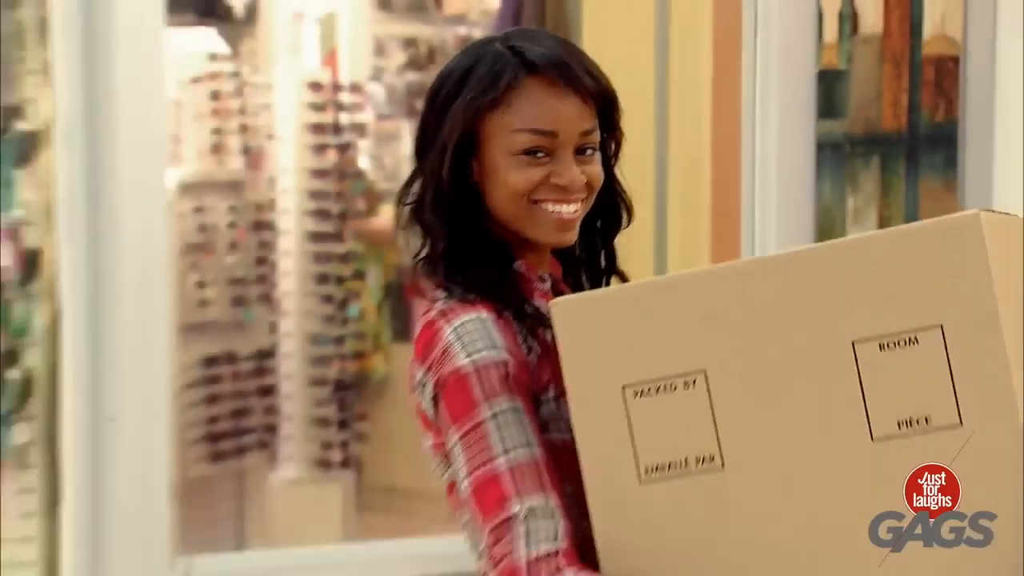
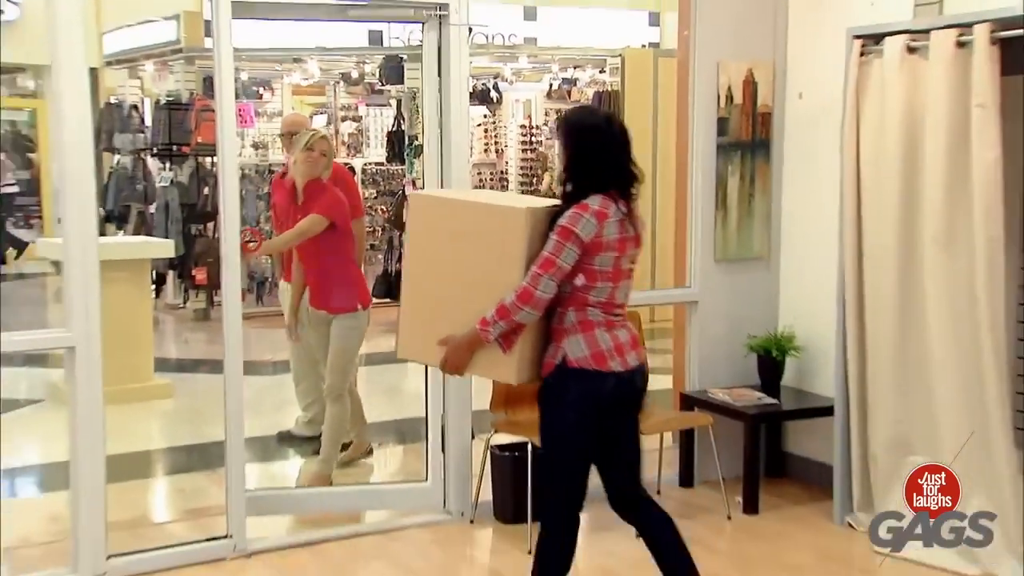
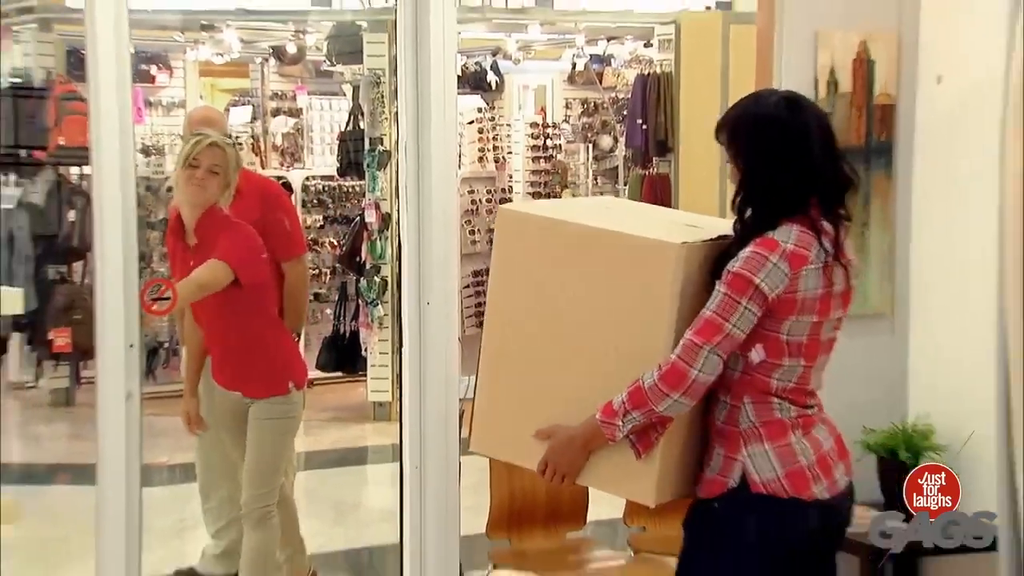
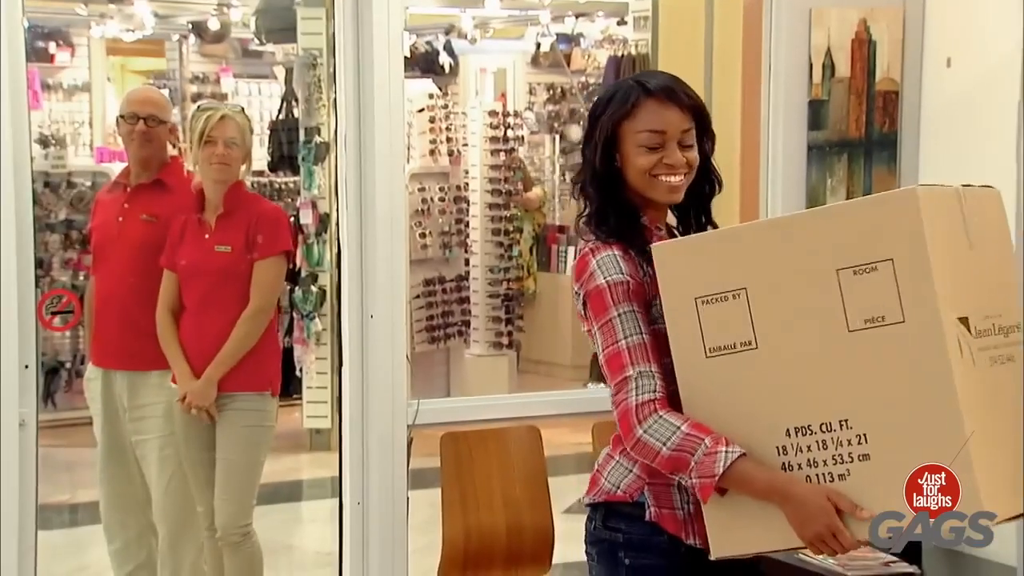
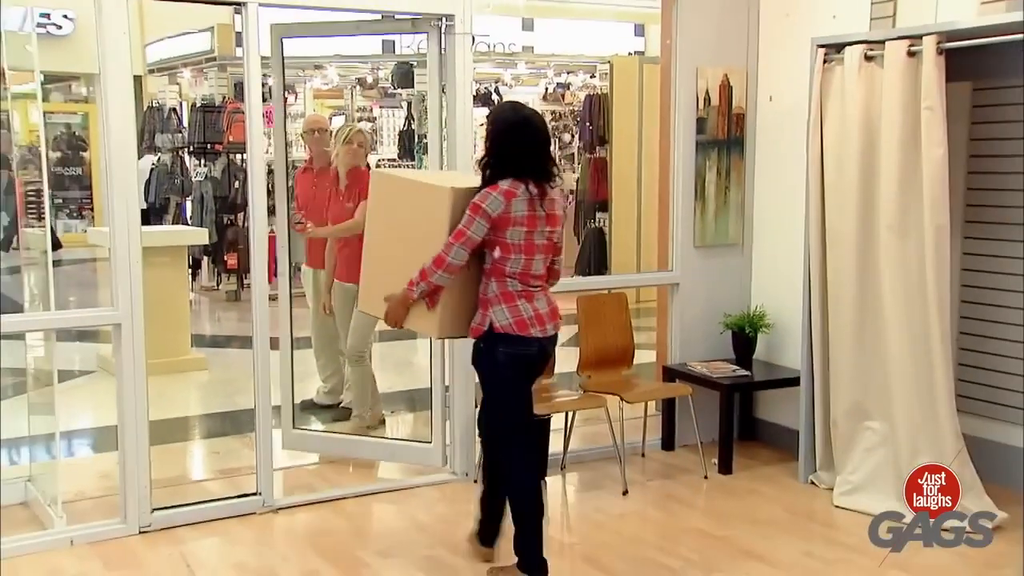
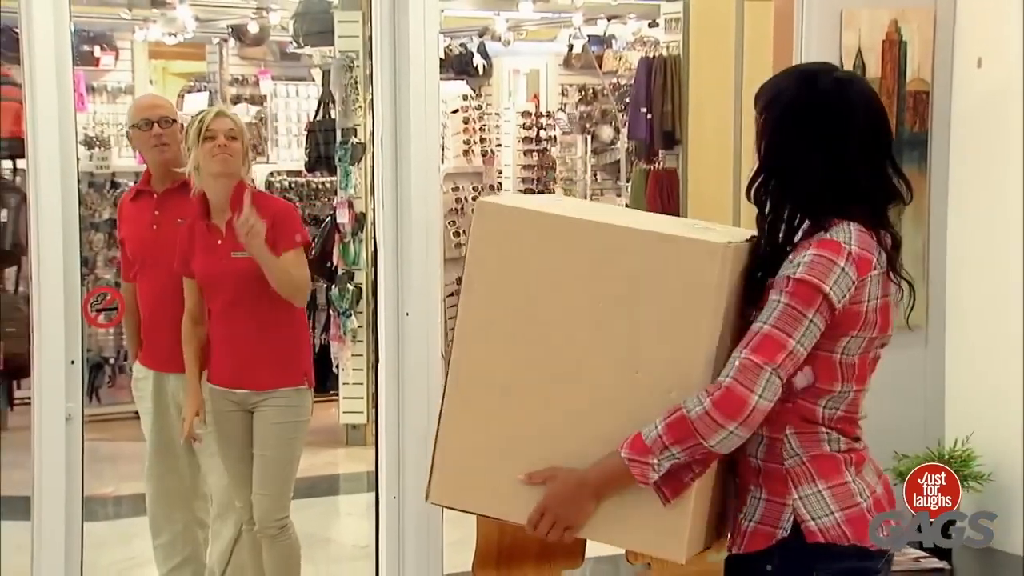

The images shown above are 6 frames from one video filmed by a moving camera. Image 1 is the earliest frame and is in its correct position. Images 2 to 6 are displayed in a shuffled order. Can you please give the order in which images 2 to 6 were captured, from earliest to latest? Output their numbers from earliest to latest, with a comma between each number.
4, 6, 3, 2, 5
